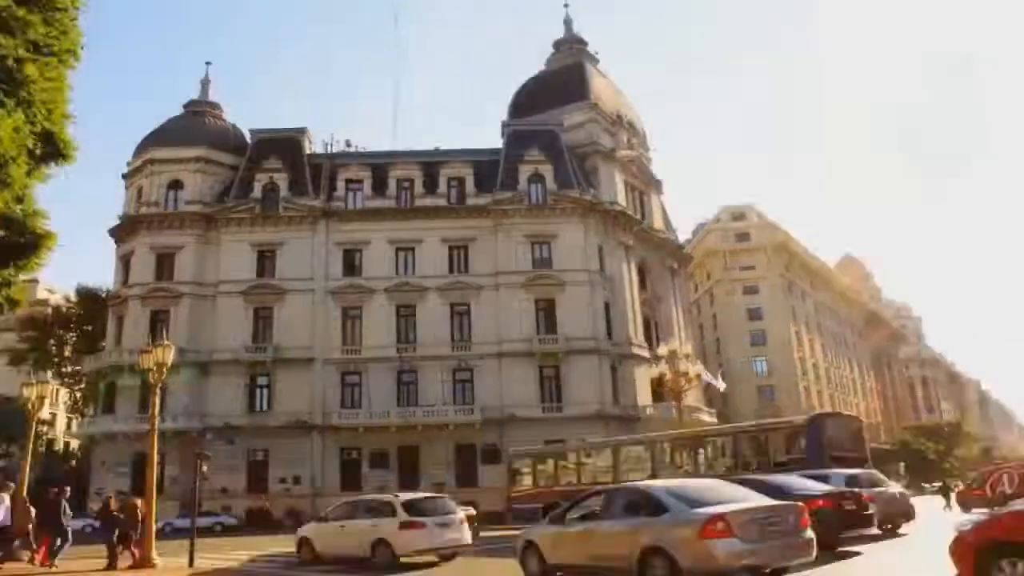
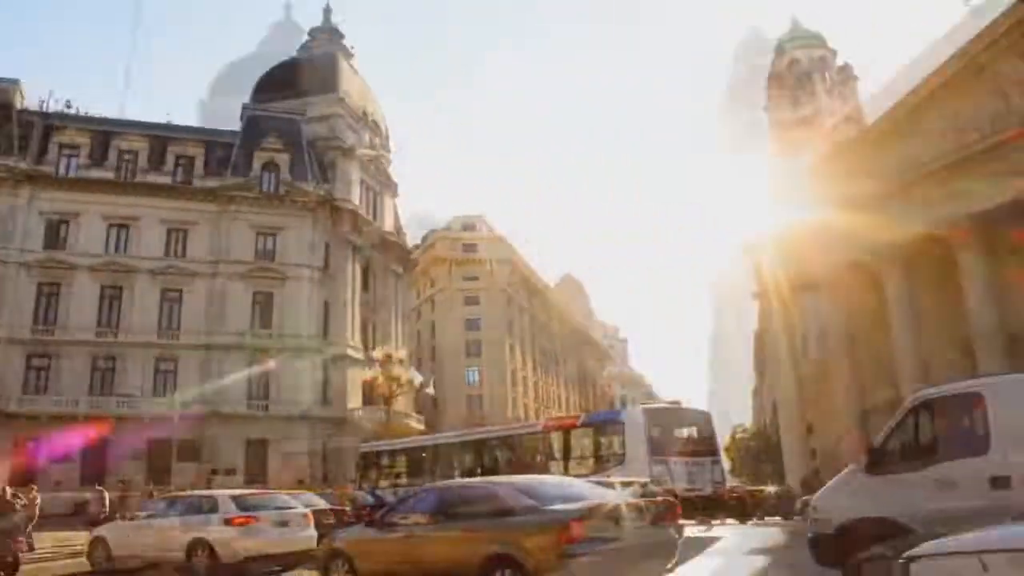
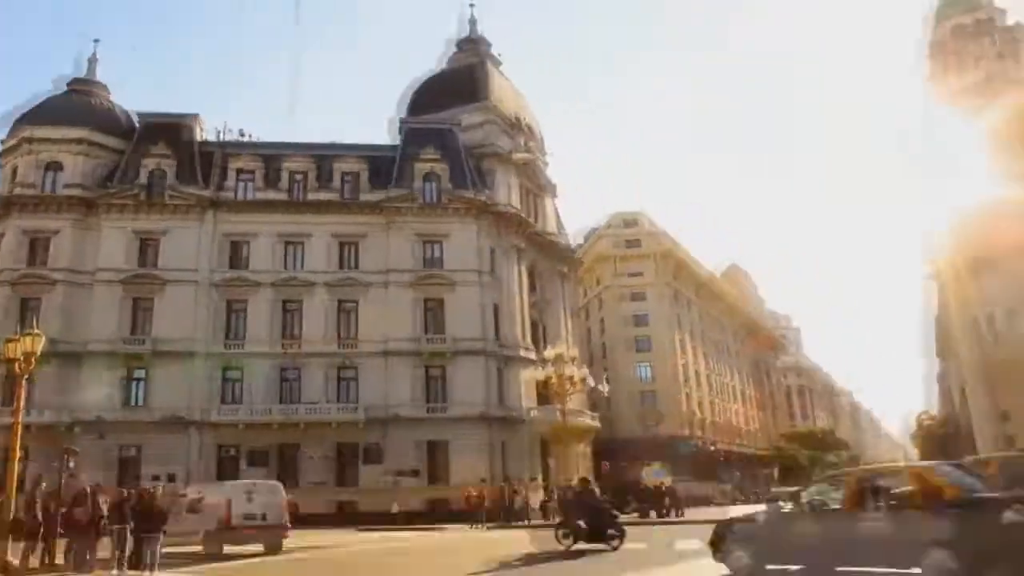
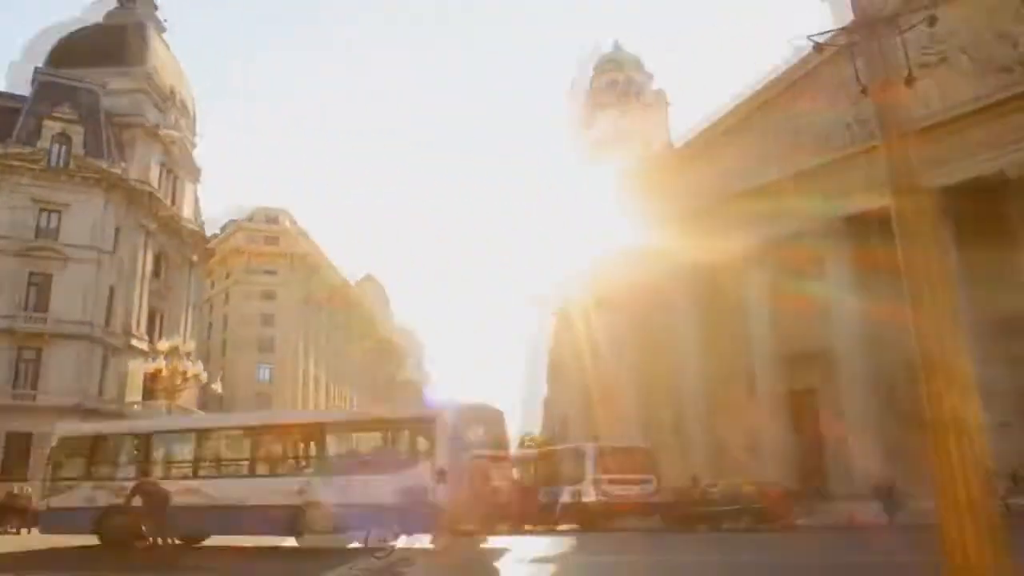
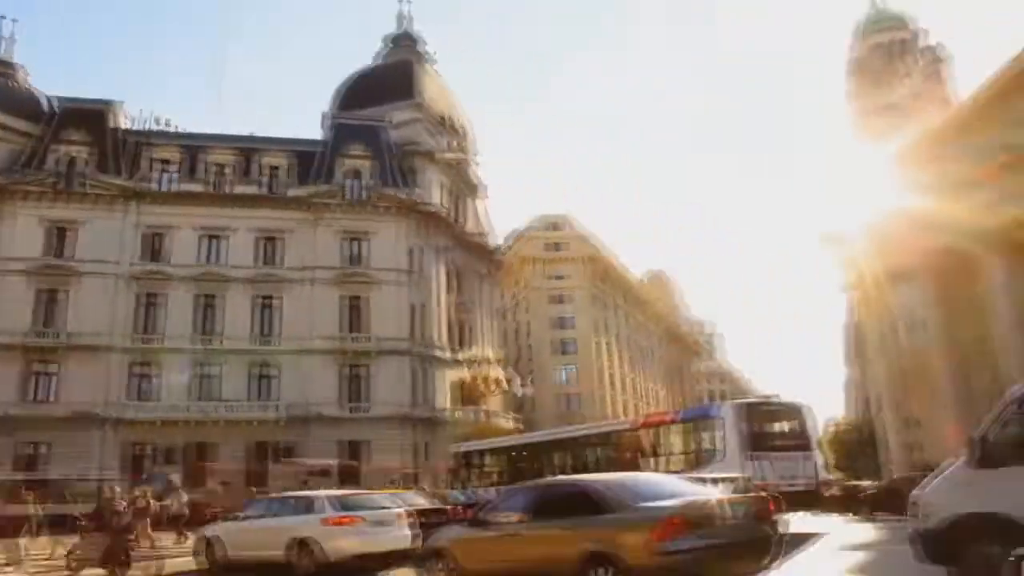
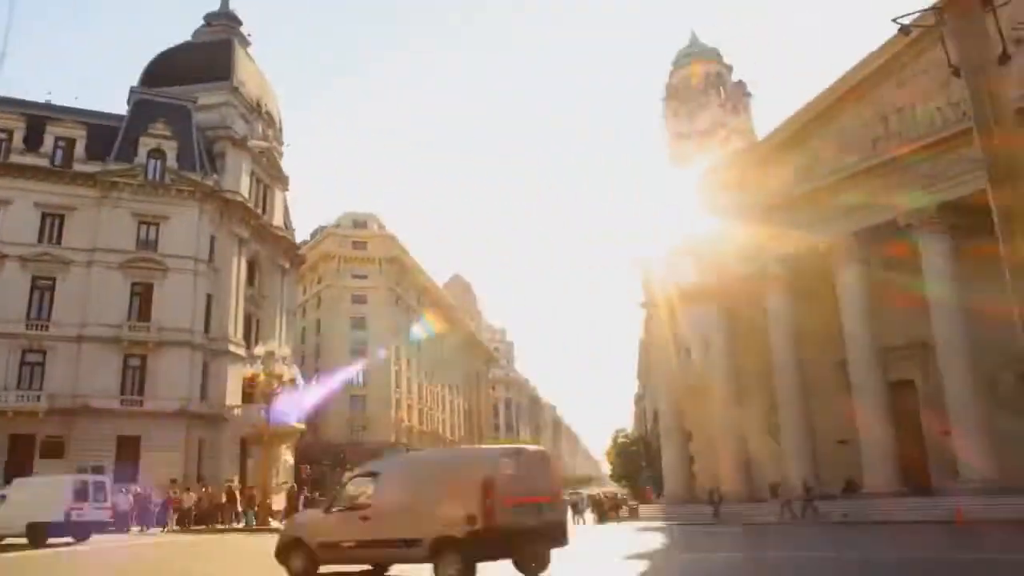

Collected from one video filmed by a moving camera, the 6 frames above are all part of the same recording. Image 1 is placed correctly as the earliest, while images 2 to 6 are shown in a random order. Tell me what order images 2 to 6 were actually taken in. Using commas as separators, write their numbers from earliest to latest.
3, 5, 2, 6, 4
